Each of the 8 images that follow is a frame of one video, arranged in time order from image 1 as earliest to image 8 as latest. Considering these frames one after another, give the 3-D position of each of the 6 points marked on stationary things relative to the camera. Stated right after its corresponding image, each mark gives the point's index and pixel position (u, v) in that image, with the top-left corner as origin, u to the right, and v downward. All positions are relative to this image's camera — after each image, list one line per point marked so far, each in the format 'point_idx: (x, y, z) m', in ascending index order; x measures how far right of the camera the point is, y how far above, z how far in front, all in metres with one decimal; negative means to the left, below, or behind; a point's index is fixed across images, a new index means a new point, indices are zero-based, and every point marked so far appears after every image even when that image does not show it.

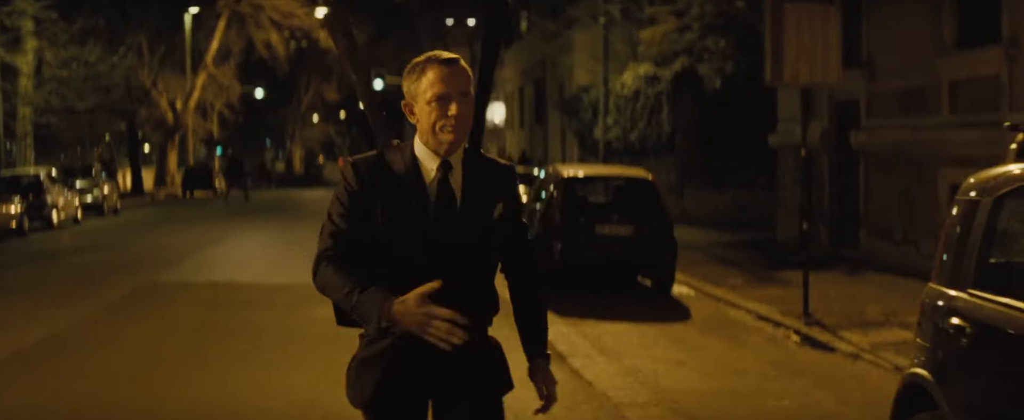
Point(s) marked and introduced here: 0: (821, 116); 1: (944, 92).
0: (+4.9, +1.5, +18.1) m
1: (+5.5, +1.5, +14.6) m
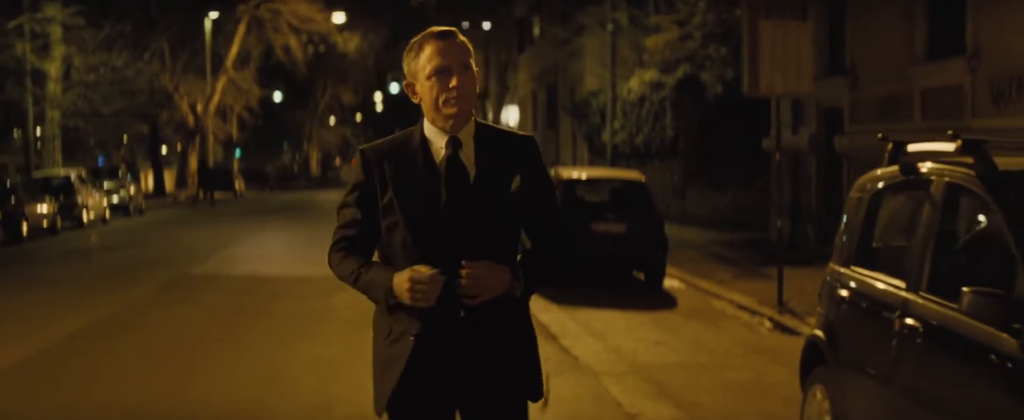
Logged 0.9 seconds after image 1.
0: (+5.0, +1.5, +19.2) m
1: (+5.5, +1.5, +15.7) m
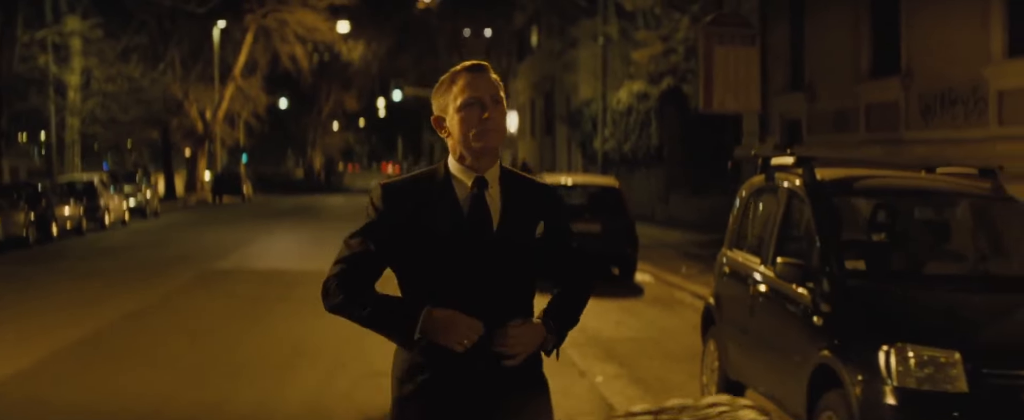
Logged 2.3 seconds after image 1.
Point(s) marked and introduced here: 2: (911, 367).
0: (+4.8, +1.4, +21.1) m
1: (+5.4, +1.5, +17.6) m
2: (+1.7, -0.7, +5.1) m
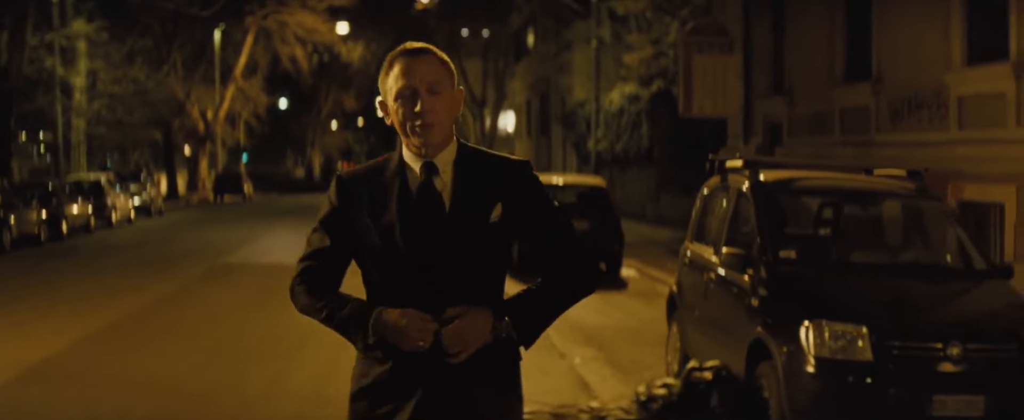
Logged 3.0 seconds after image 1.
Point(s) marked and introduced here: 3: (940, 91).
0: (+4.7, +1.5, +22.0) m
1: (+5.2, +1.5, +18.6) m
2: (+1.6, -0.7, +6.0) m
3: (+5.8, +1.6, +15.6) m
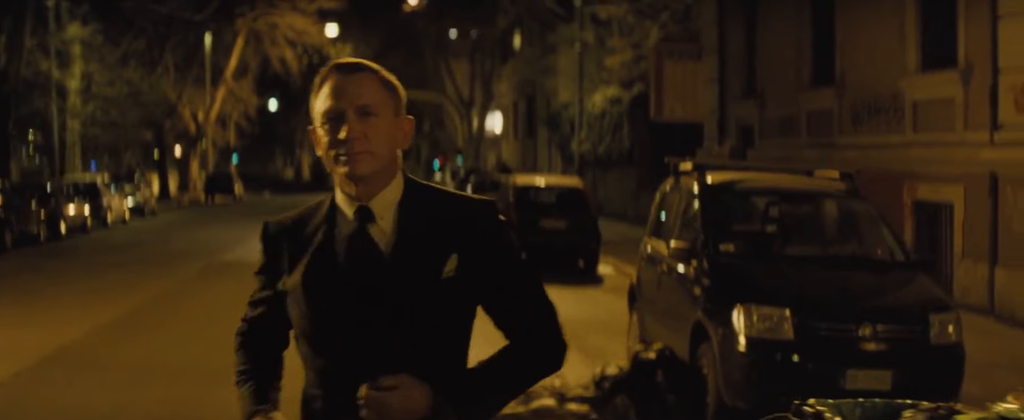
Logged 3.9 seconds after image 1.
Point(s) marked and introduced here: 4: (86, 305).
0: (+4.3, +1.5, +22.9) m
1: (+4.9, +1.5, +19.5) m
2: (+1.5, -0.7, +6.9) m
3: (+5.5, +1.6, +16.5) m
4: (-6.4, -1.4, +17.3) m
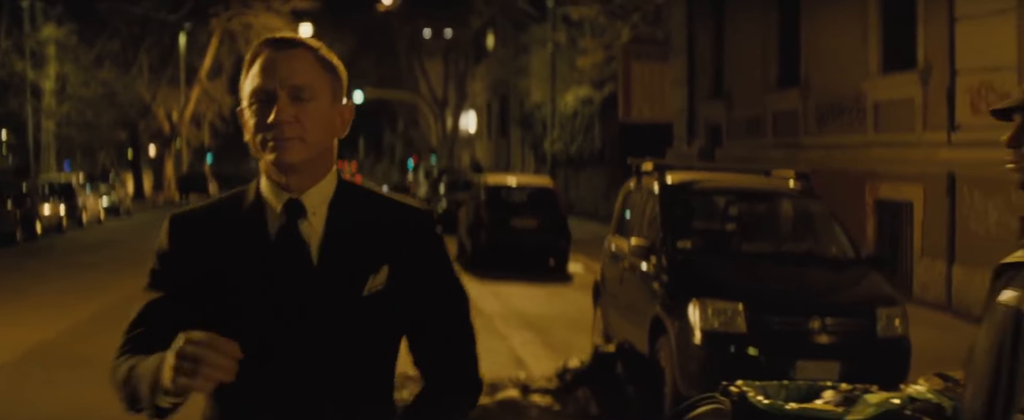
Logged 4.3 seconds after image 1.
0: (+3.8, +1.5, +23.3) m
1: (+4.5, +1.6, +19.9) m
2: (+1.2, -0.7, +7.2) m
3: (+5.1, +1.7, +16.9) m
4: (-6.8, -1.4, +17.4) m
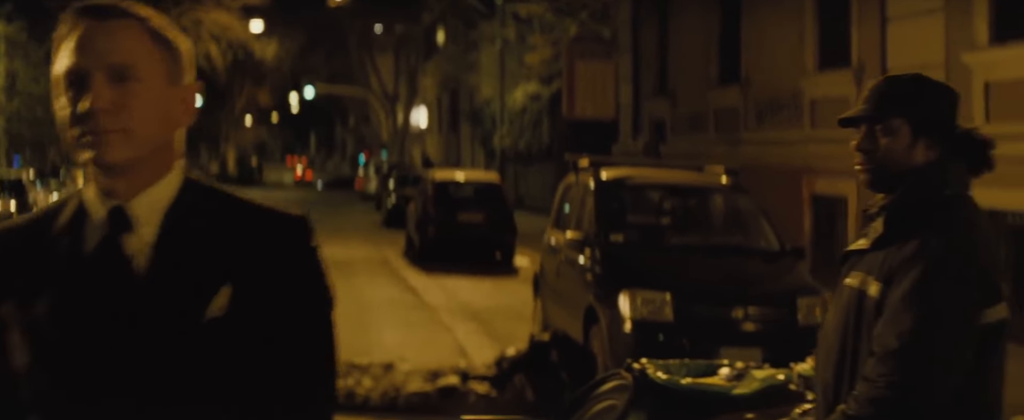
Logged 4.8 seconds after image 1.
0: (+2.7, +1.6, +23.8) m
1: (+3.5, +1.7, +20.4) m
2: (+0.8, -0.6, +7.6) m
3: (+4.3, +1.7, +17.5) m
4: (-7.6, -1.4, +17.5) m
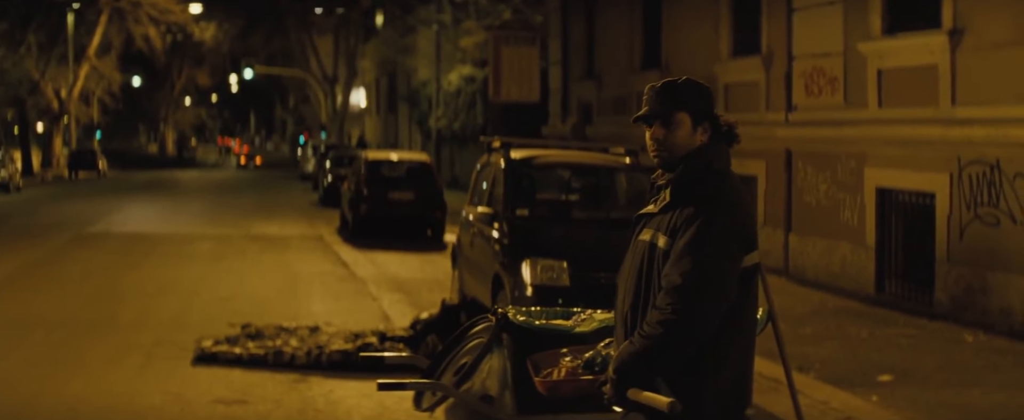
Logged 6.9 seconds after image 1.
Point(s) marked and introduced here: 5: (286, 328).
0: (+1.3, +2.1, +24.7) m
1: (+2.3, +2.0, +21.3) m
2: (+0.2, -0.5, +8.5) m
3: (+3.2, +2.1, +18.5) m
4: (-8.7, -1.0, +18.0) m
5: (-1.9, -1.0, +9.5) m
